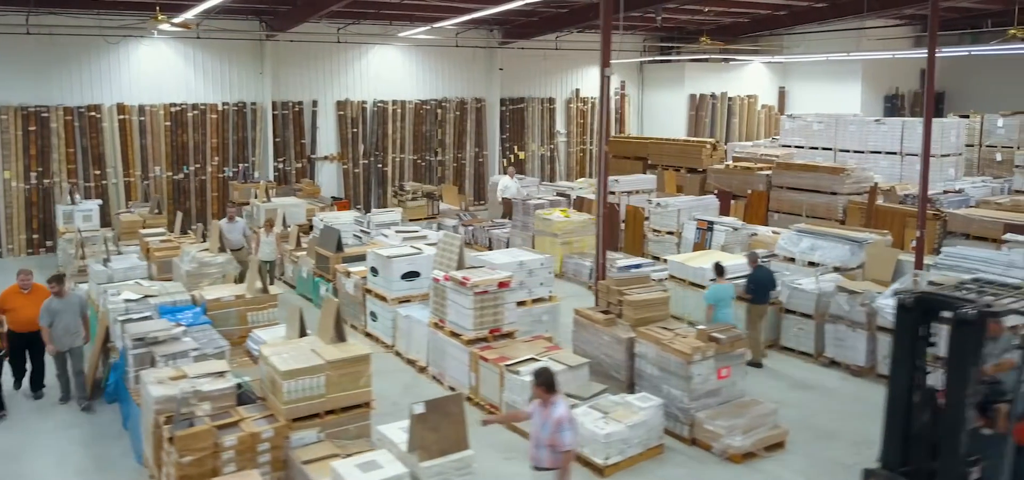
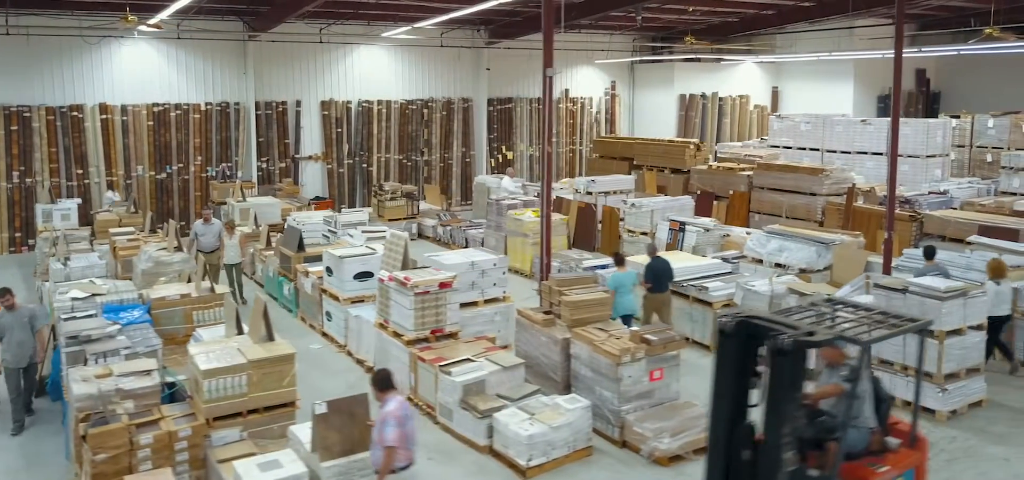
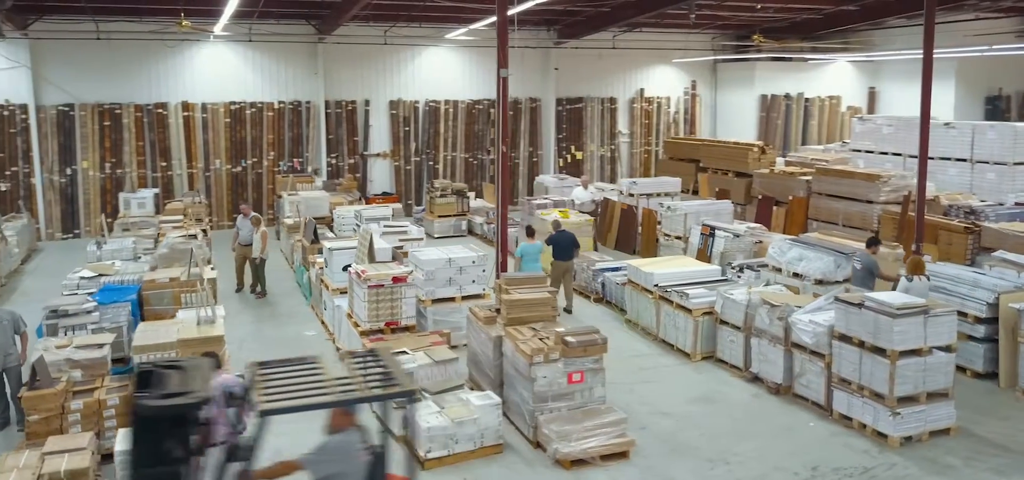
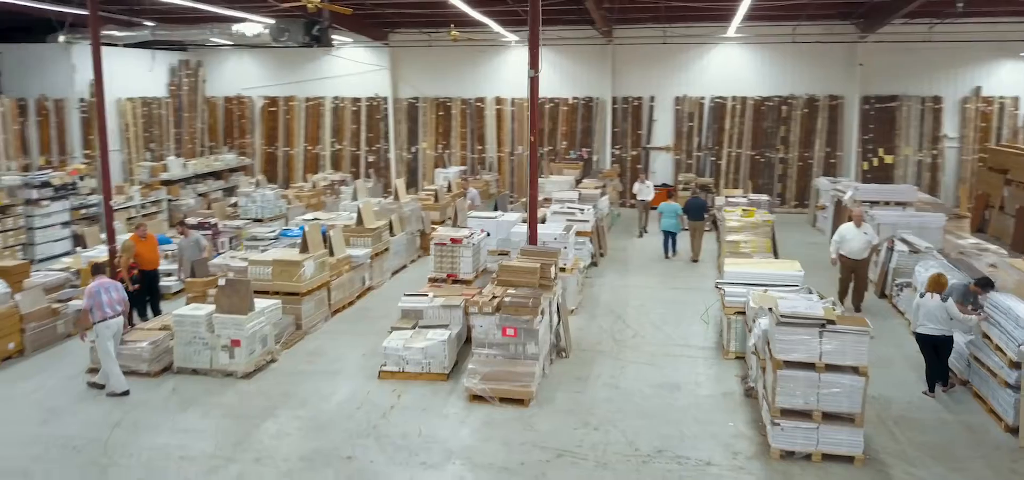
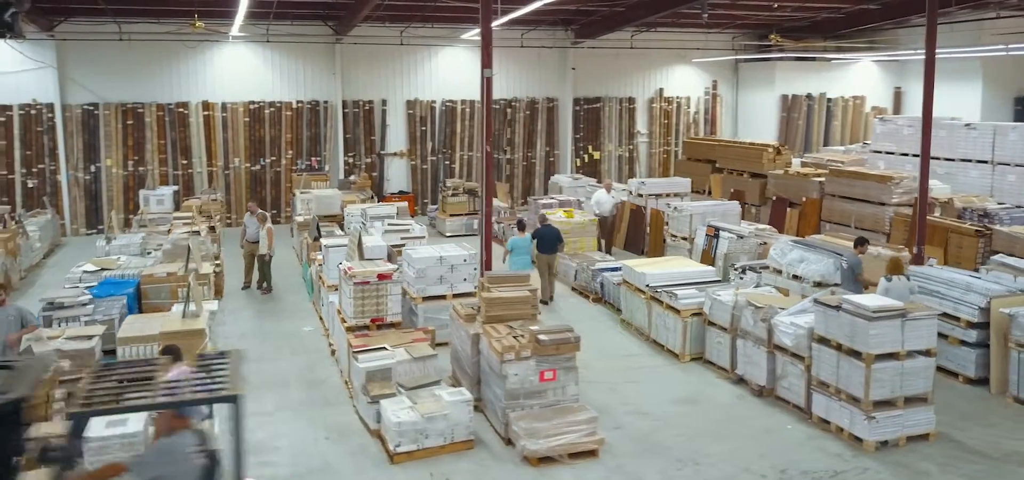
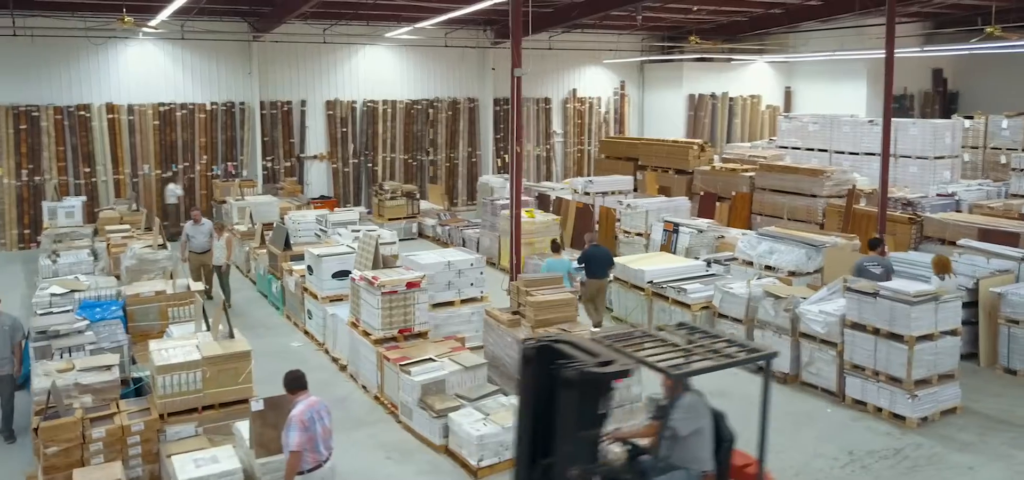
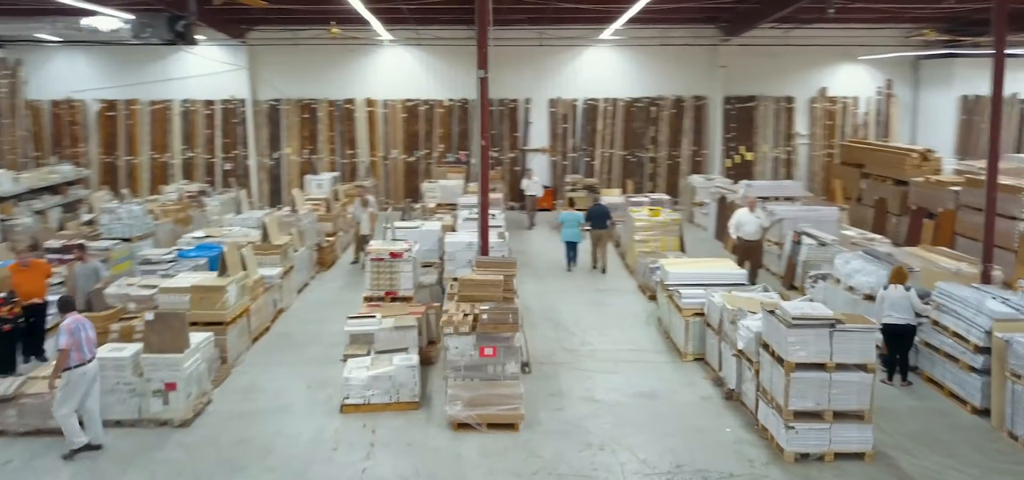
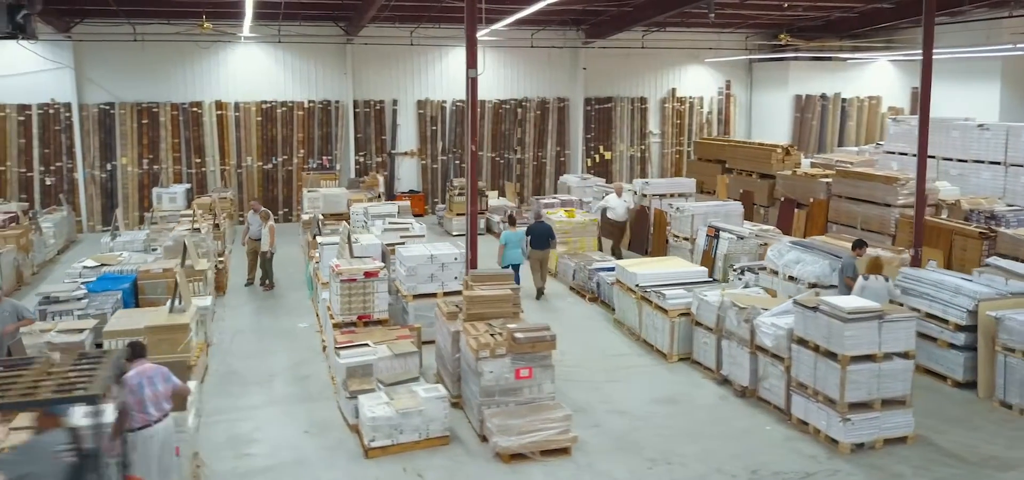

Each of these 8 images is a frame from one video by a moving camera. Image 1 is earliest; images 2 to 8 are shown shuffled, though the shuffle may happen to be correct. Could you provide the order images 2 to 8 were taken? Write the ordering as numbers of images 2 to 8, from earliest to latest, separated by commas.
2, 6, 3, 5, 8, 7, 4
